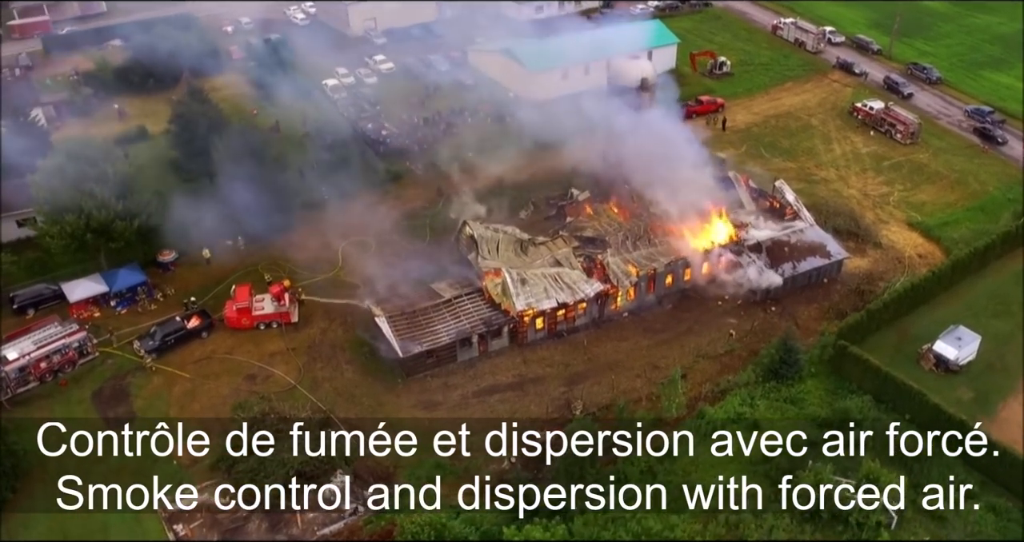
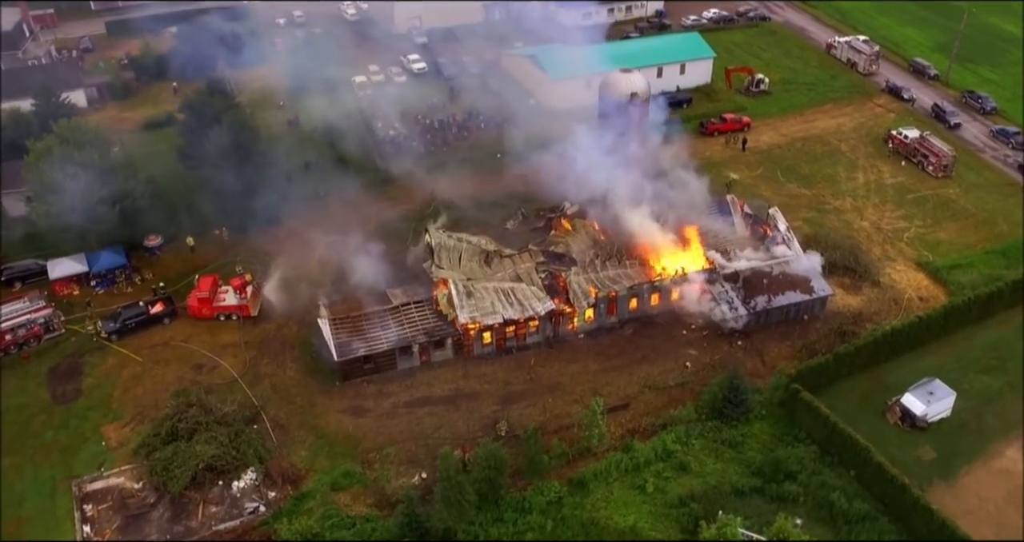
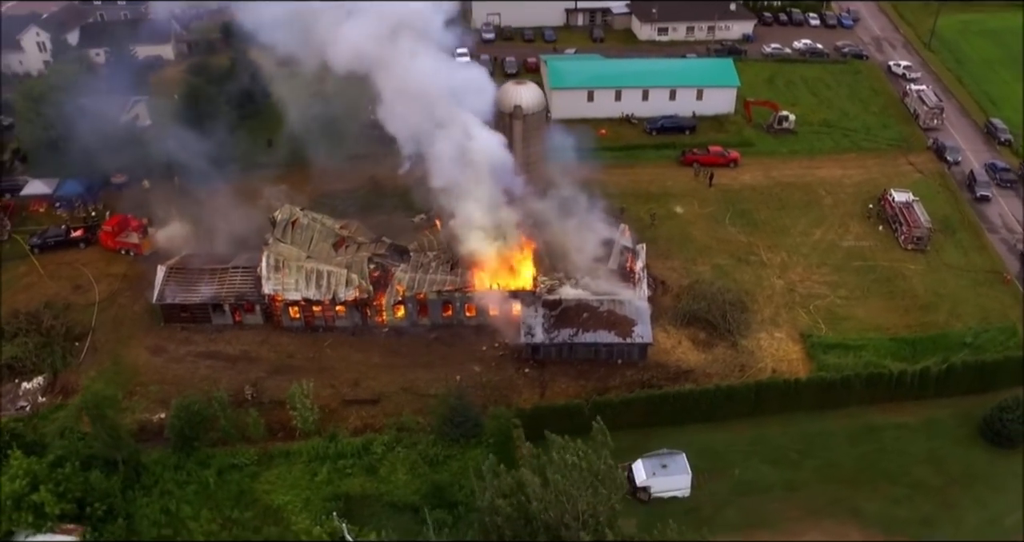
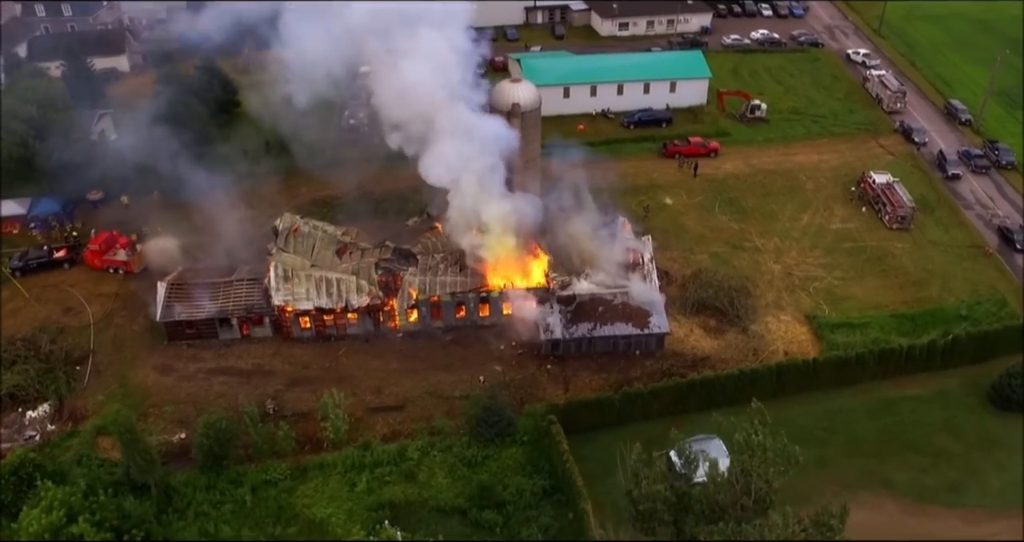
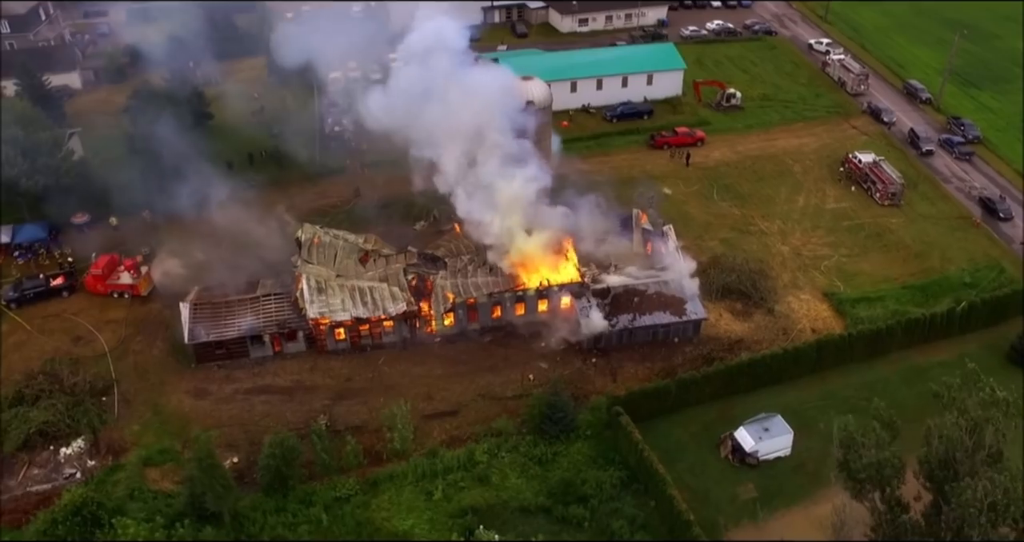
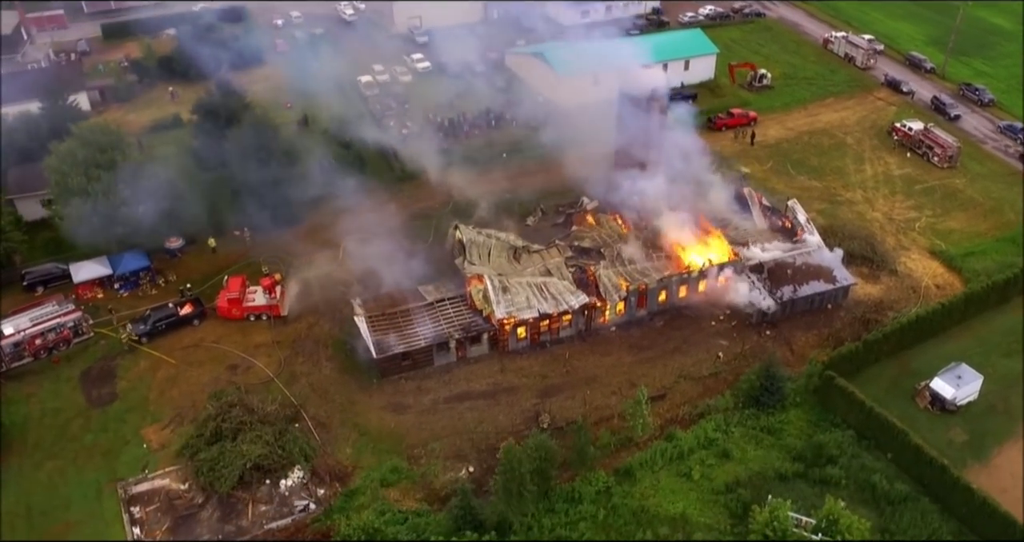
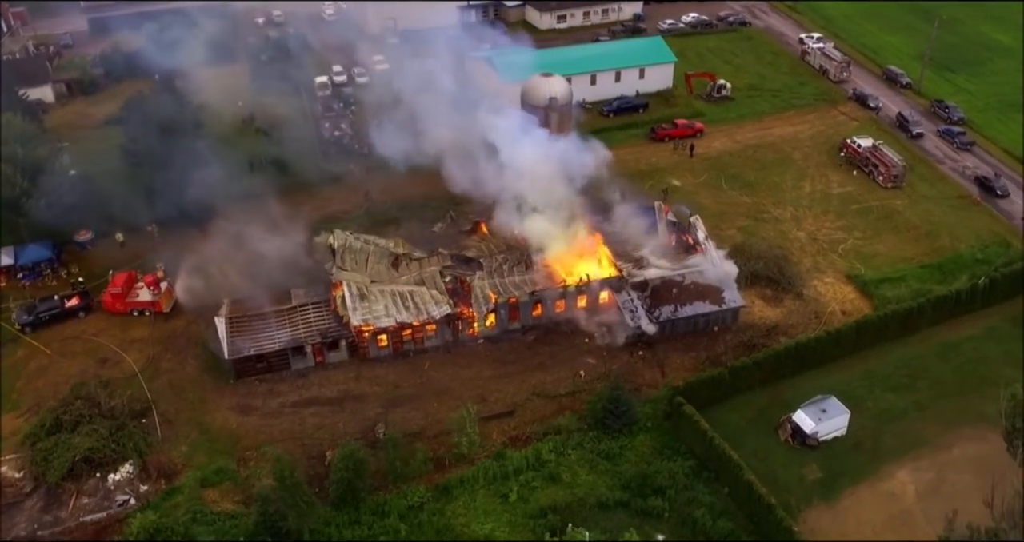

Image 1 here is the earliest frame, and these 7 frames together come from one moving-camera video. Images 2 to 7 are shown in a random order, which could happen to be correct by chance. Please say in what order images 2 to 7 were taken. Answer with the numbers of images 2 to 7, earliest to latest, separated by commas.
6, 2, 7, 5, 4, 3
